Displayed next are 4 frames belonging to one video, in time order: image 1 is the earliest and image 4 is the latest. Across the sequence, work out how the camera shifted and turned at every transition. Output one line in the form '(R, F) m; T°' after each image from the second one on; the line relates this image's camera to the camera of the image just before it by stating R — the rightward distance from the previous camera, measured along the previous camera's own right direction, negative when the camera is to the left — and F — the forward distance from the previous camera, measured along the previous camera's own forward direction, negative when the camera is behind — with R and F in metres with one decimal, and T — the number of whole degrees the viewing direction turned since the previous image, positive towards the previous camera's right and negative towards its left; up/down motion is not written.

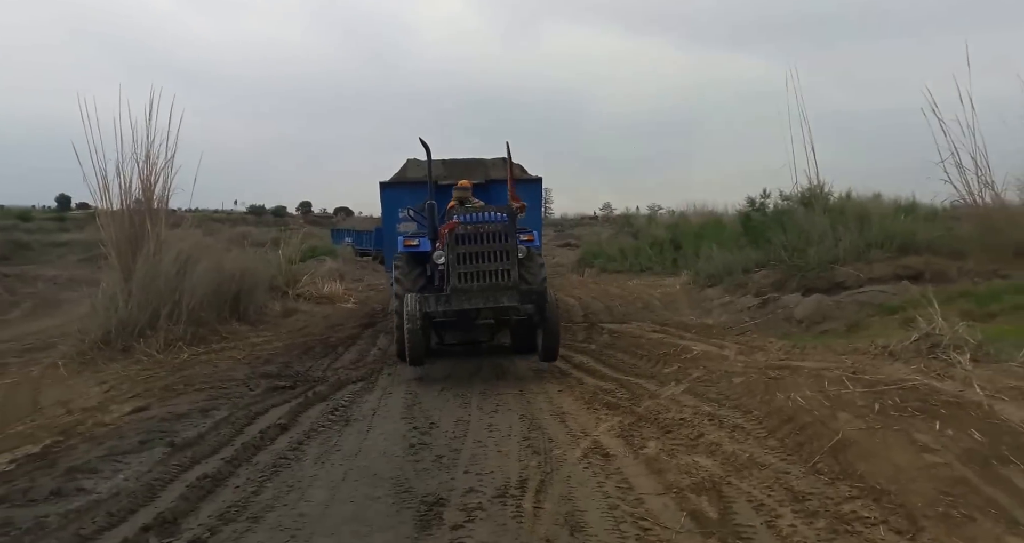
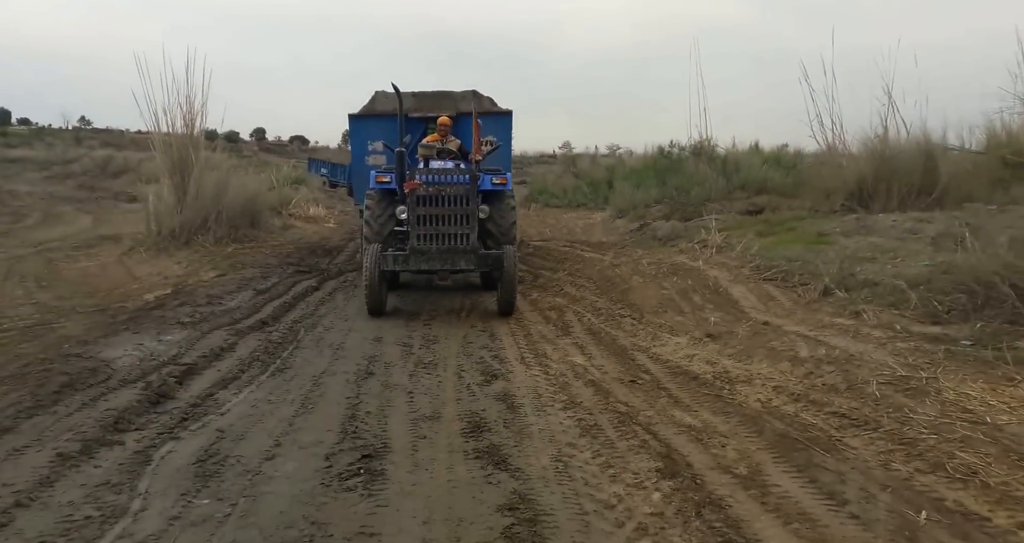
(+0.1, -4.0) m; +3°
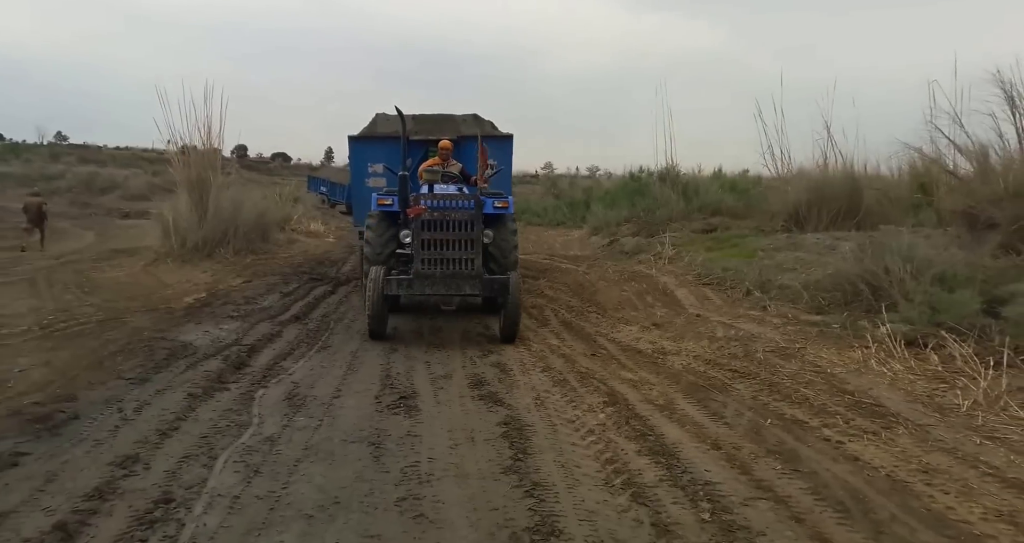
(-0.1, -1.8) m; +2°
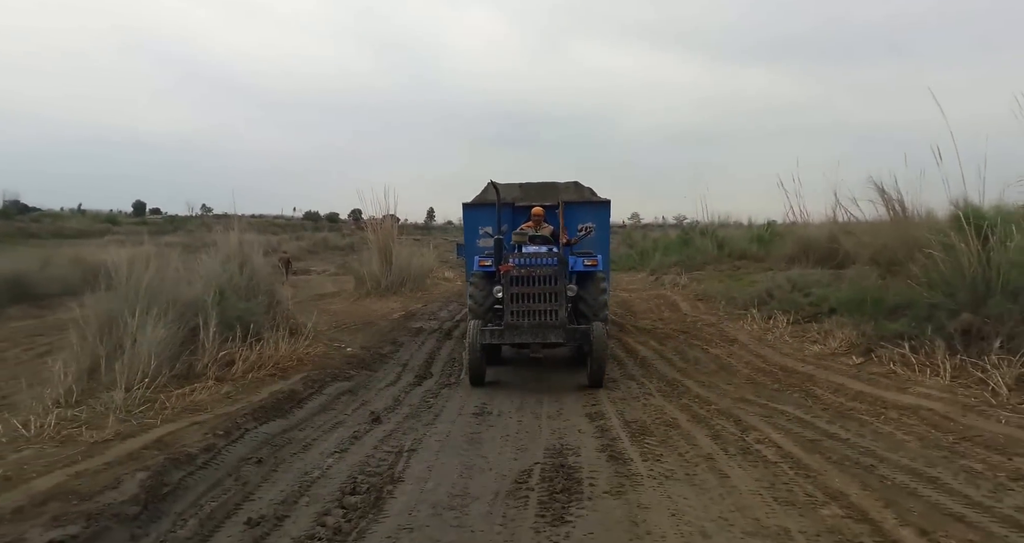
(+0.6, -7.4) m; -7°
